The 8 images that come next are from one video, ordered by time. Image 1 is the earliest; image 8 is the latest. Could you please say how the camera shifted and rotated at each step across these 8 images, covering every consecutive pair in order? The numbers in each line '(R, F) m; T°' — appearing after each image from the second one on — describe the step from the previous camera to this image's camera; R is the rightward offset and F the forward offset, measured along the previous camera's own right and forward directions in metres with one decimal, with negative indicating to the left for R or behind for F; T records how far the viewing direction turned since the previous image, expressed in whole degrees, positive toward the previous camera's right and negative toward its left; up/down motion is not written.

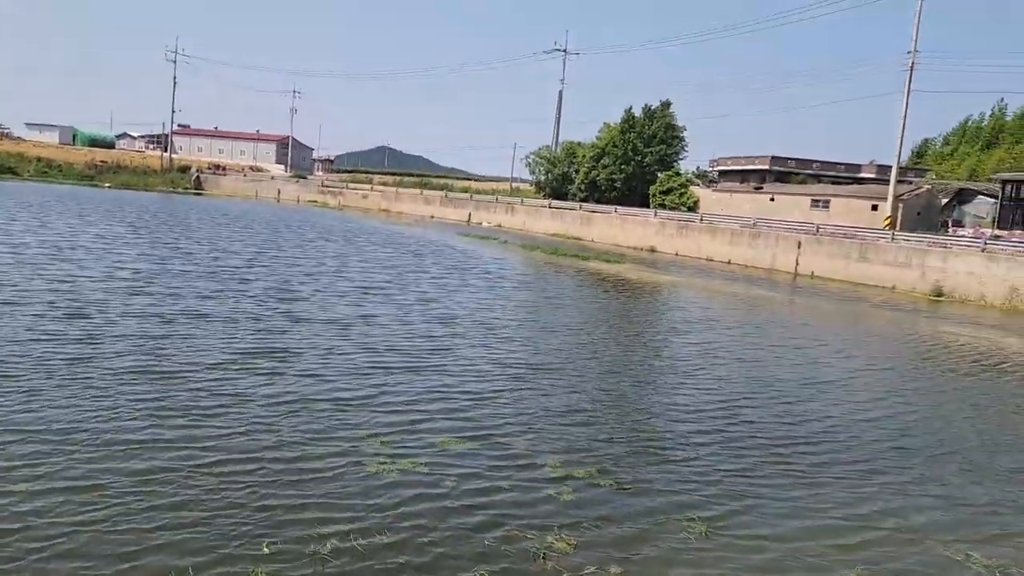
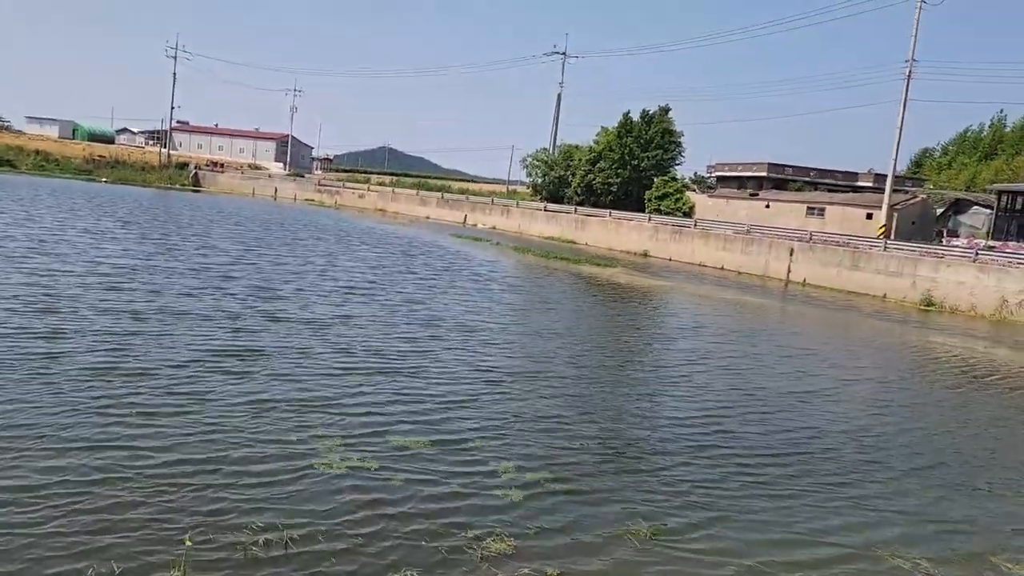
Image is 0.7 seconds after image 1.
(+0.3, +0.1) m; 0°
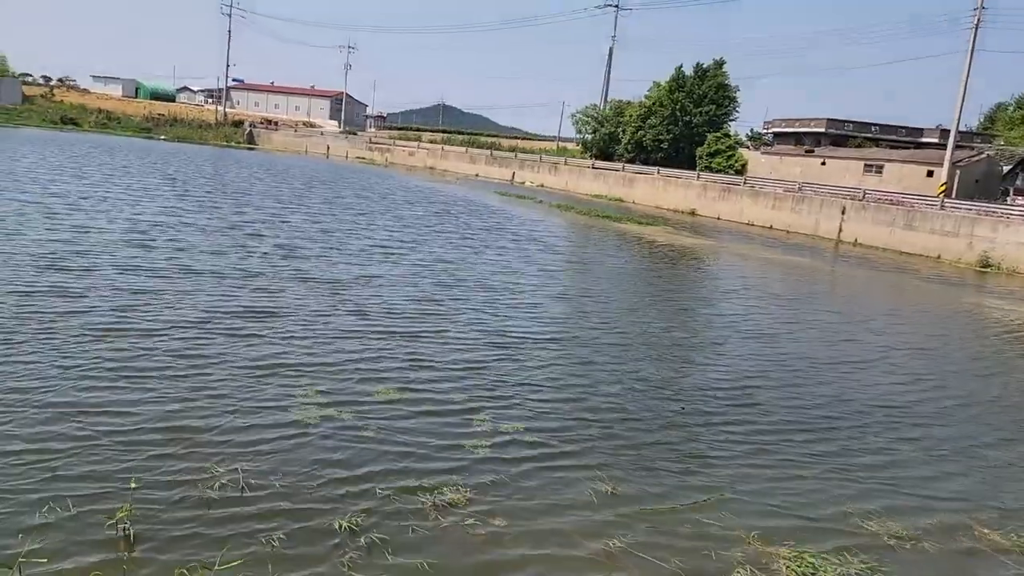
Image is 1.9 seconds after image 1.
(+0.6, +0.3) m; -4°
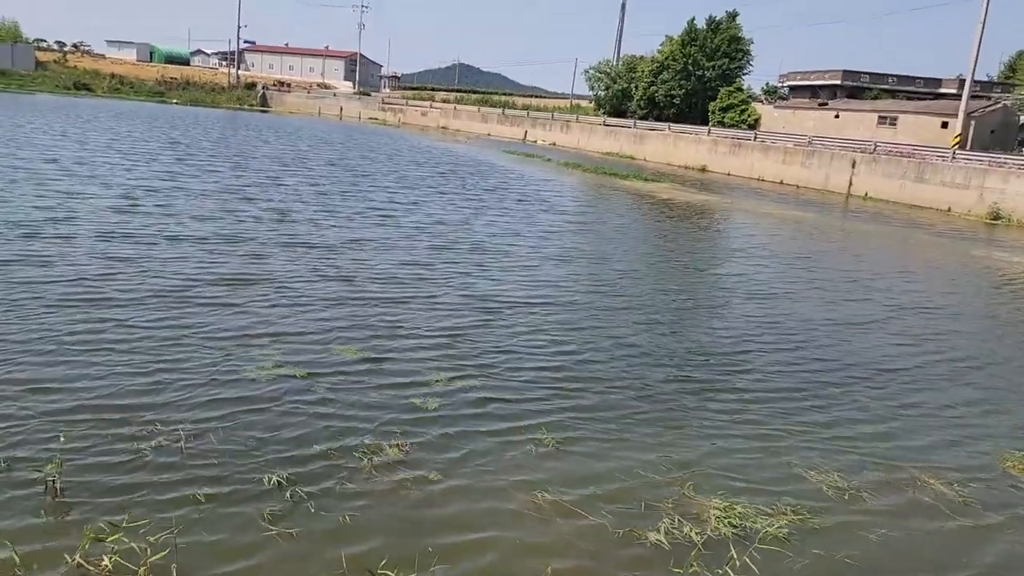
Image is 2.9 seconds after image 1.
(+0.6, 0.0) m; -2°
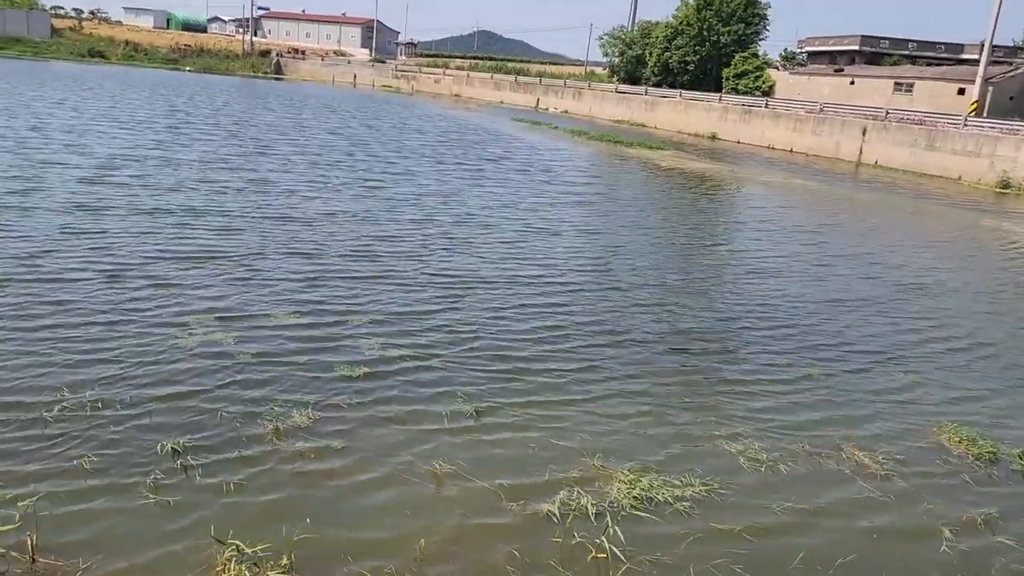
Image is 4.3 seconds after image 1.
(+0.7, +0.2) m; -2°
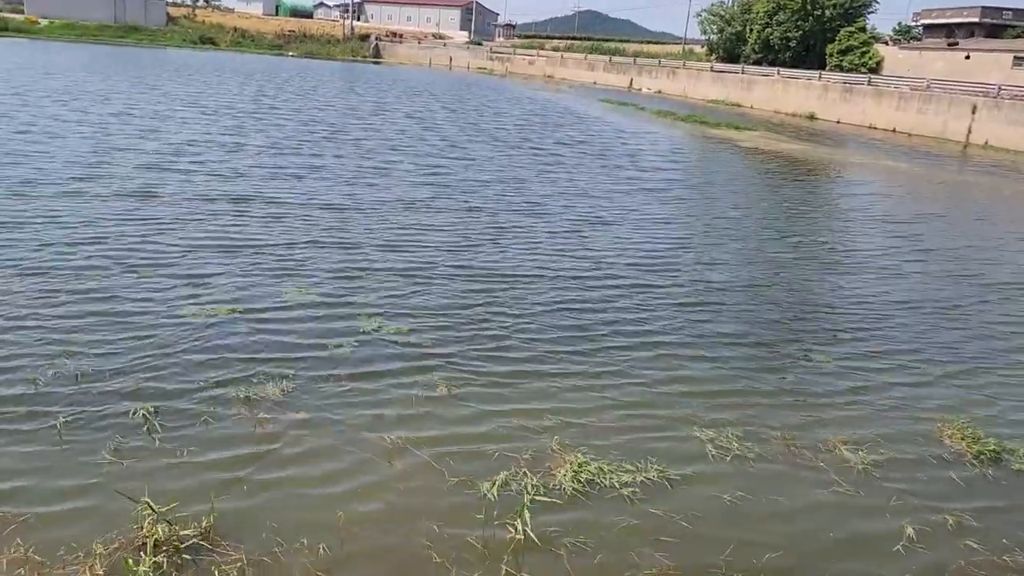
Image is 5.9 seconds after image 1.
(+0.8, +0.3) m; -7°
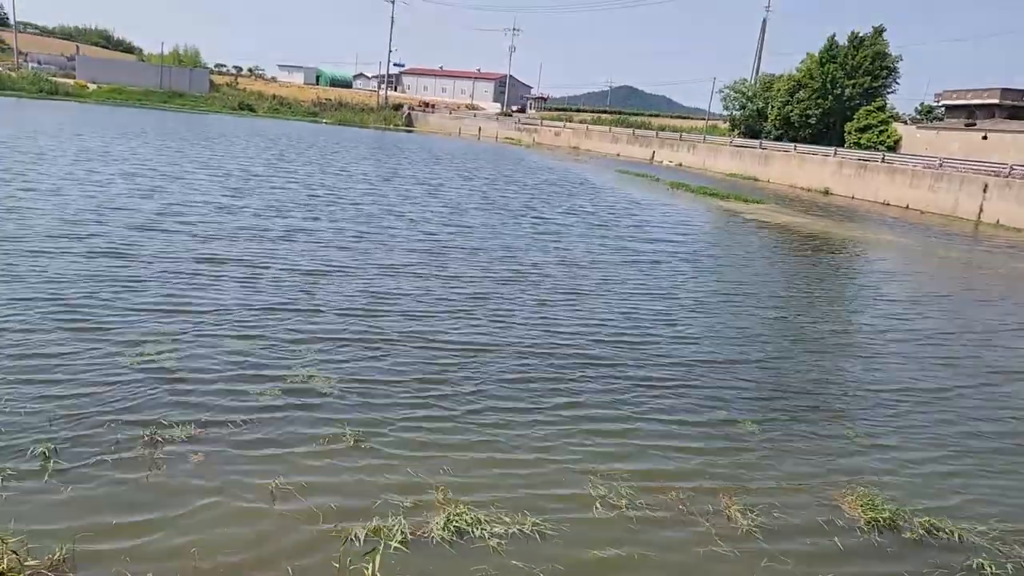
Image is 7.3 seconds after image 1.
(+0.9, -0.1) m; -2°
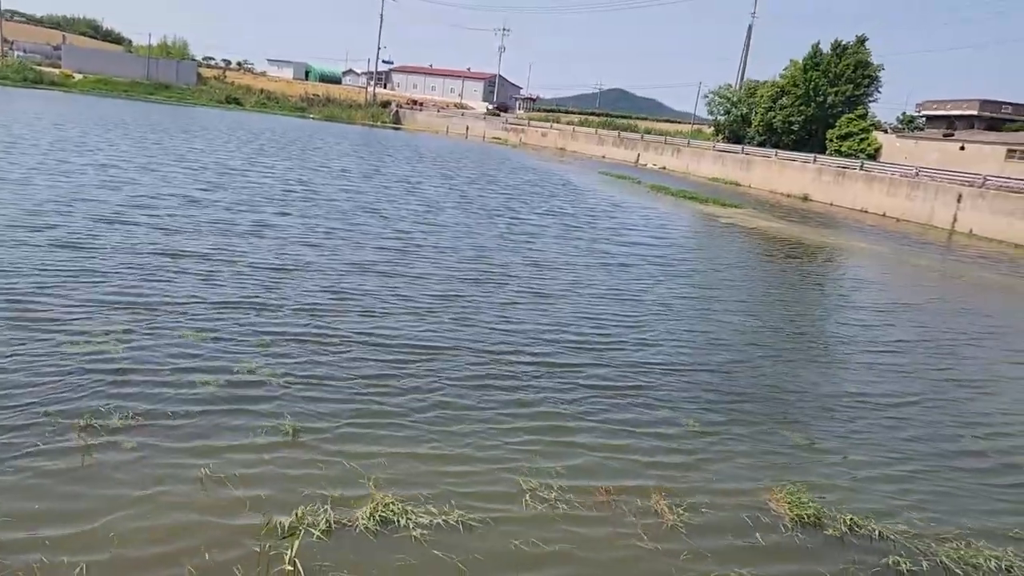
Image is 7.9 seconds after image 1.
(+0.3, -0.1) m; +1°
